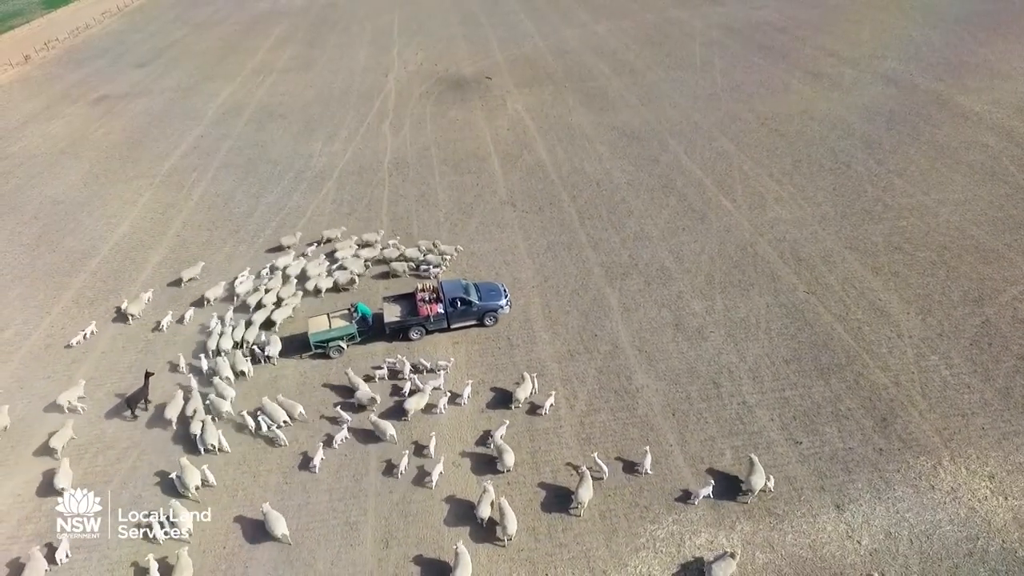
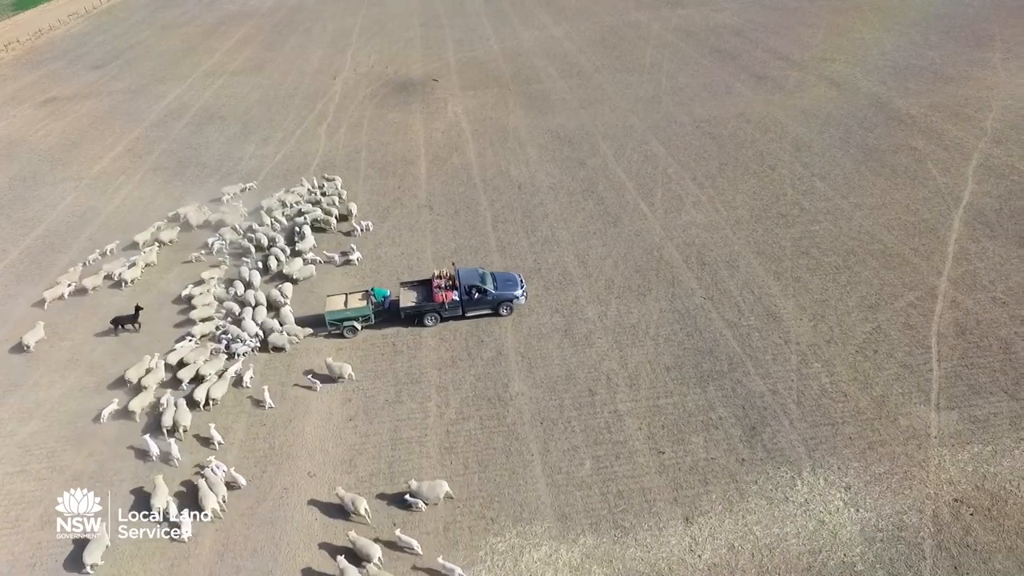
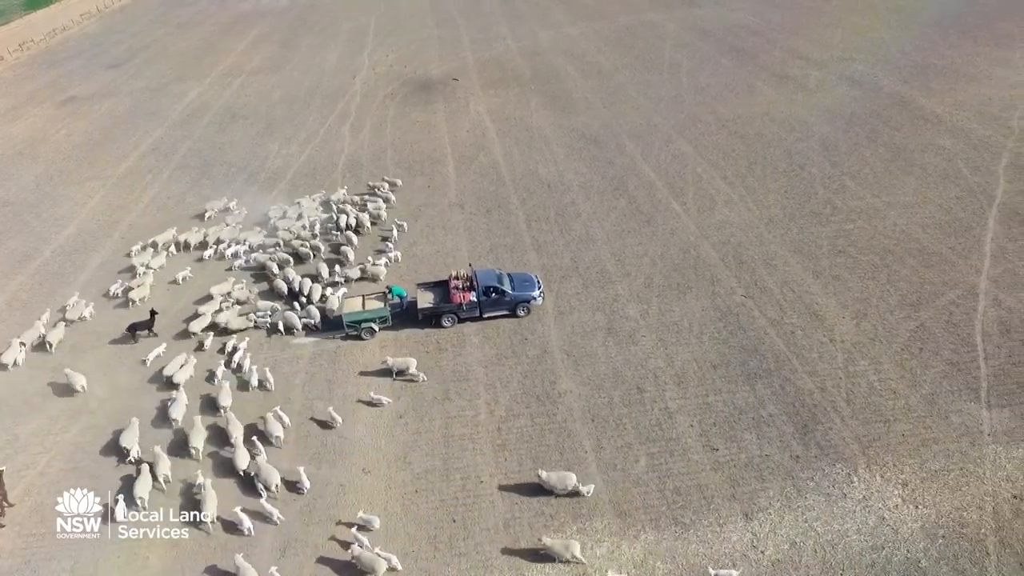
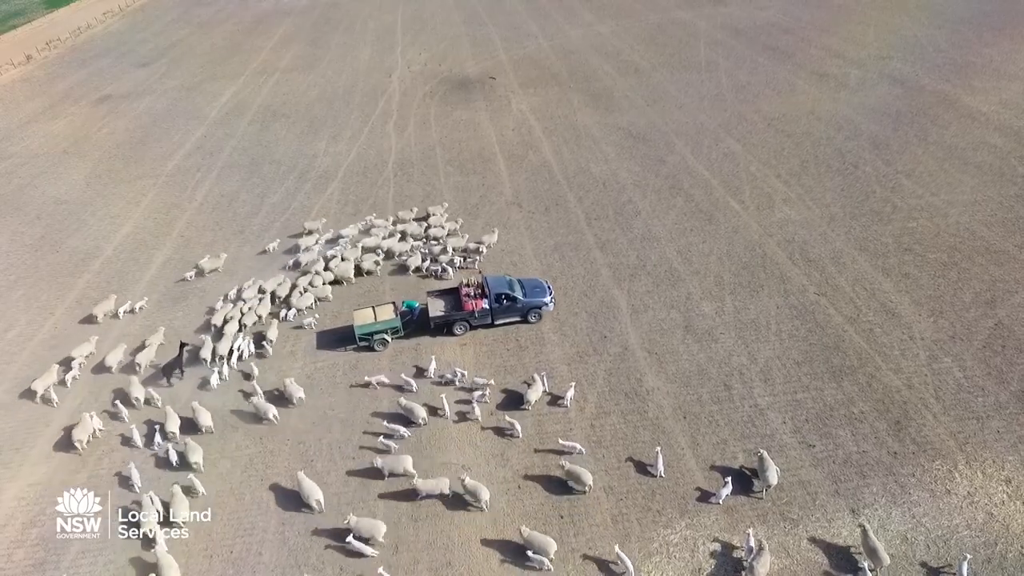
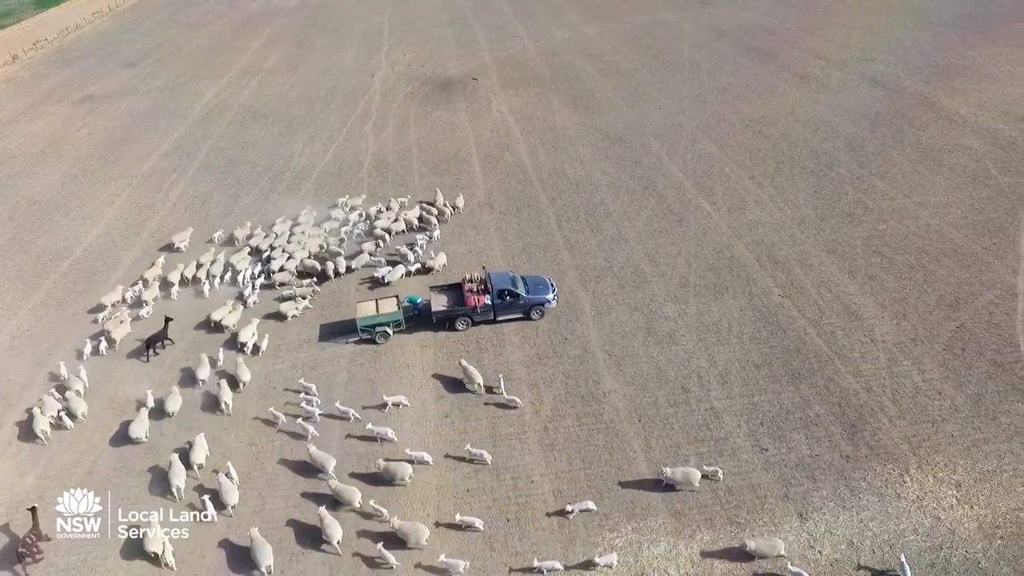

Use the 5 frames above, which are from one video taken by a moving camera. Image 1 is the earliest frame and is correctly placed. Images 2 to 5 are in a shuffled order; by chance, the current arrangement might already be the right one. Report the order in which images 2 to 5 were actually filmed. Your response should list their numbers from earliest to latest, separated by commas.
4, 5, 3, 2
